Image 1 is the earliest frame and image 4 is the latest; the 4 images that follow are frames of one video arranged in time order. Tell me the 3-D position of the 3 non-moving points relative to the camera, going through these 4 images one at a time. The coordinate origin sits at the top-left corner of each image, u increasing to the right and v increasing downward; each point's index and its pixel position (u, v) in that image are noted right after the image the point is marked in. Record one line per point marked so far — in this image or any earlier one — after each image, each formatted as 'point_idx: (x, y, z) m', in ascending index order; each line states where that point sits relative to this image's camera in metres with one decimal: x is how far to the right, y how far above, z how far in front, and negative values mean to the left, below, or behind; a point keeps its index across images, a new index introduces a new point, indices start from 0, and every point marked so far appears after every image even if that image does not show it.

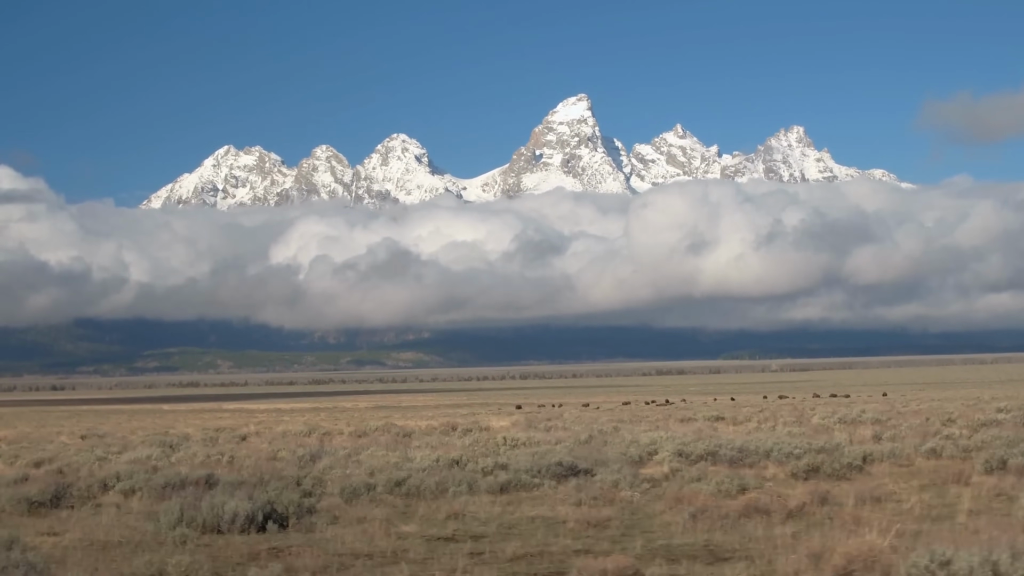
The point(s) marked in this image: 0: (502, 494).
0: (-0.2, -4.2, +19.3) m
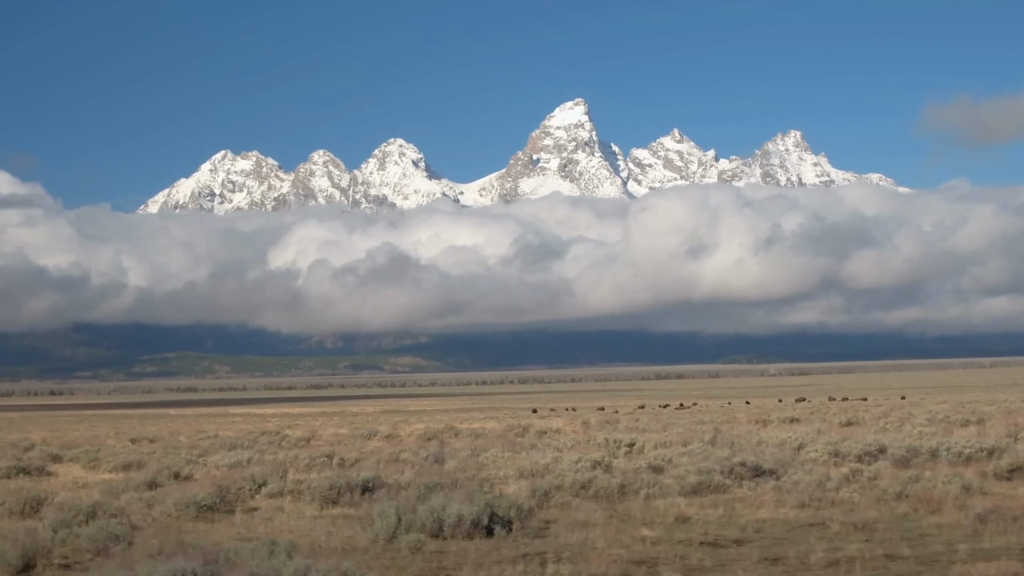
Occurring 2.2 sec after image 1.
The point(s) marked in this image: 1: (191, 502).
0: (+3.5, -4.0, +18.2) m
1: (-6.2, -4.1, +18.2) m
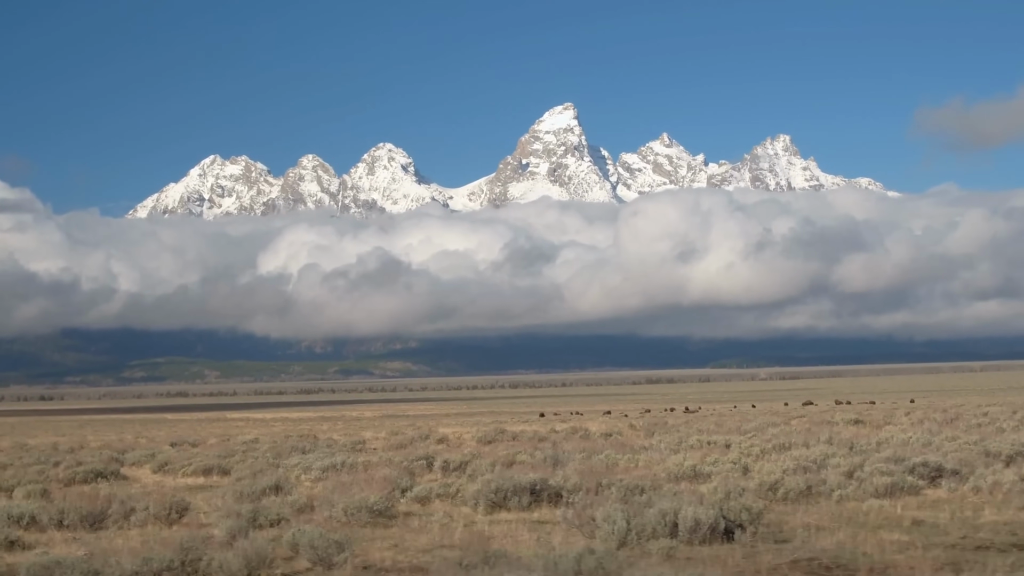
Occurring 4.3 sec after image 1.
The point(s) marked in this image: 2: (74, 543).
0: (+7.0, -3.8, +17.2) m
1: (-2.8, -4.0, +17.2) m
2: (-7.8, -4.5, +16.6) m
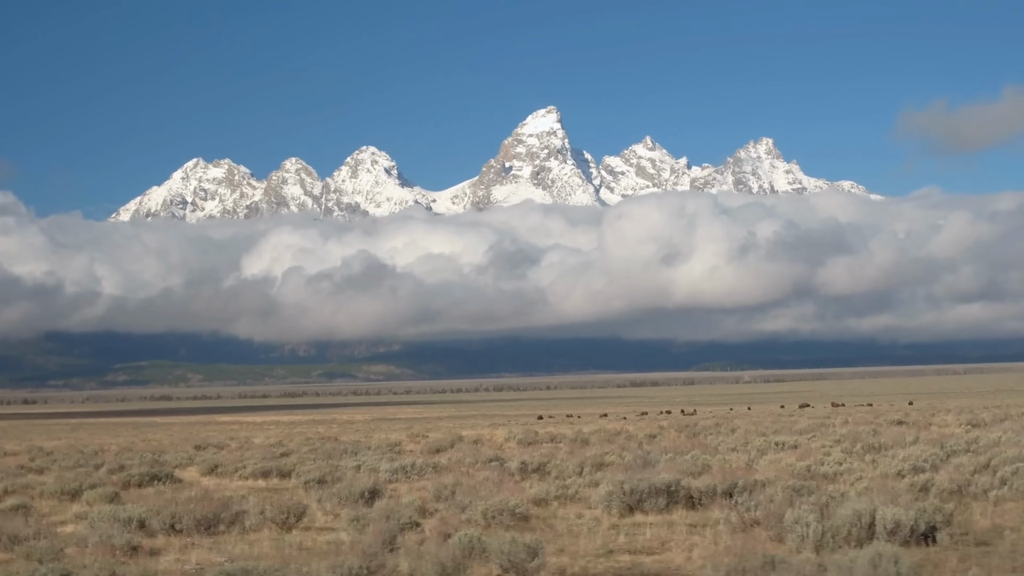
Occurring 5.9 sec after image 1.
0: (+9.5, -3.7, +16.5) m
1: (-0.3, -3.8, +16.4) m
2: (-5.3, -4.3, +15.7) m
